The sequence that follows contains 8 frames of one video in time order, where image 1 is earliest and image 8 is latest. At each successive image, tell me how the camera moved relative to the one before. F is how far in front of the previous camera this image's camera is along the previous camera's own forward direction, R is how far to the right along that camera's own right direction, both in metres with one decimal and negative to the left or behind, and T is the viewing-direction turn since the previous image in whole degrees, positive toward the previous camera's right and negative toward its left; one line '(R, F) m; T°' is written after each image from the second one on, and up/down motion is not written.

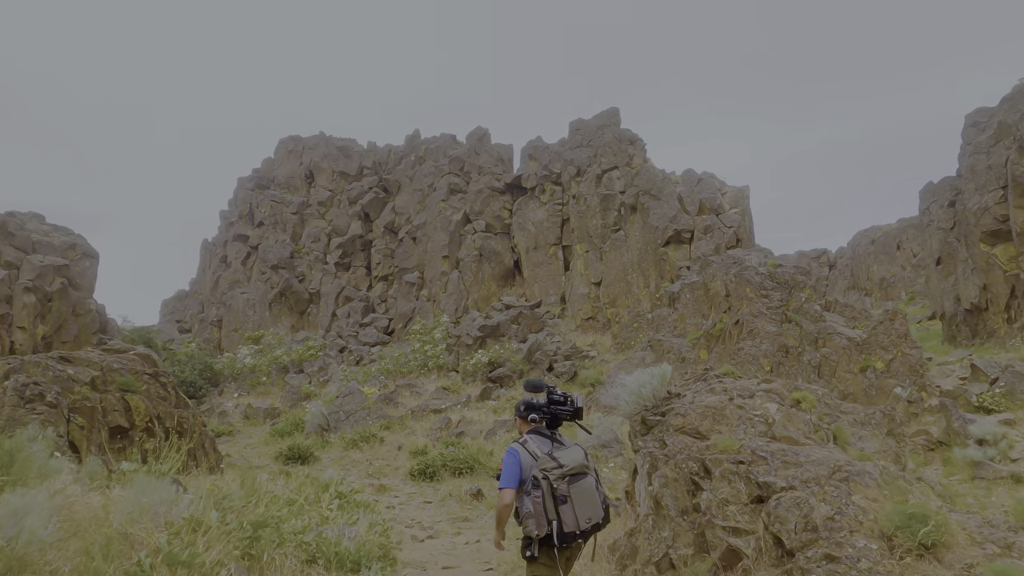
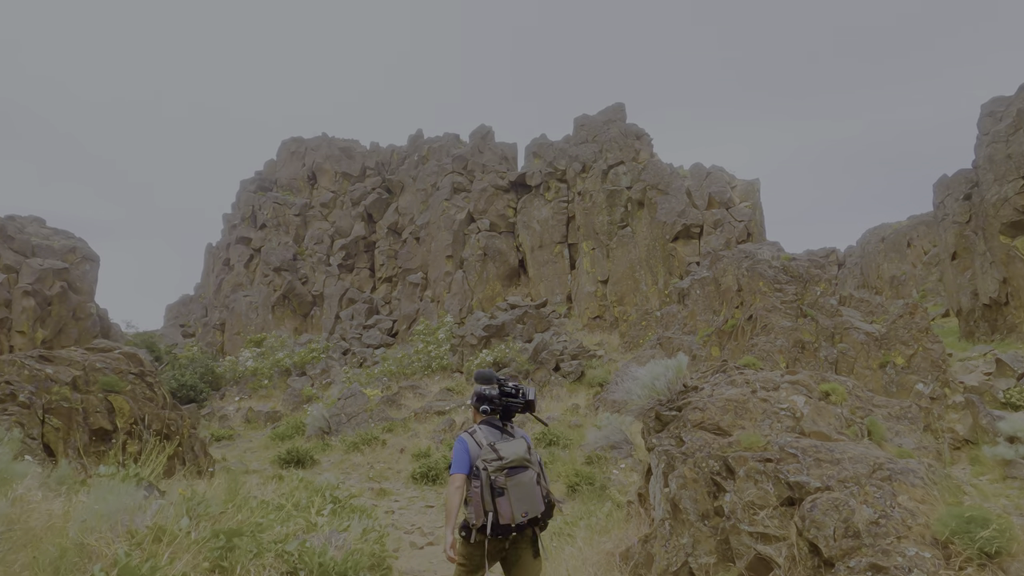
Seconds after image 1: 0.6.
(0.0, +0.4) m; -1°
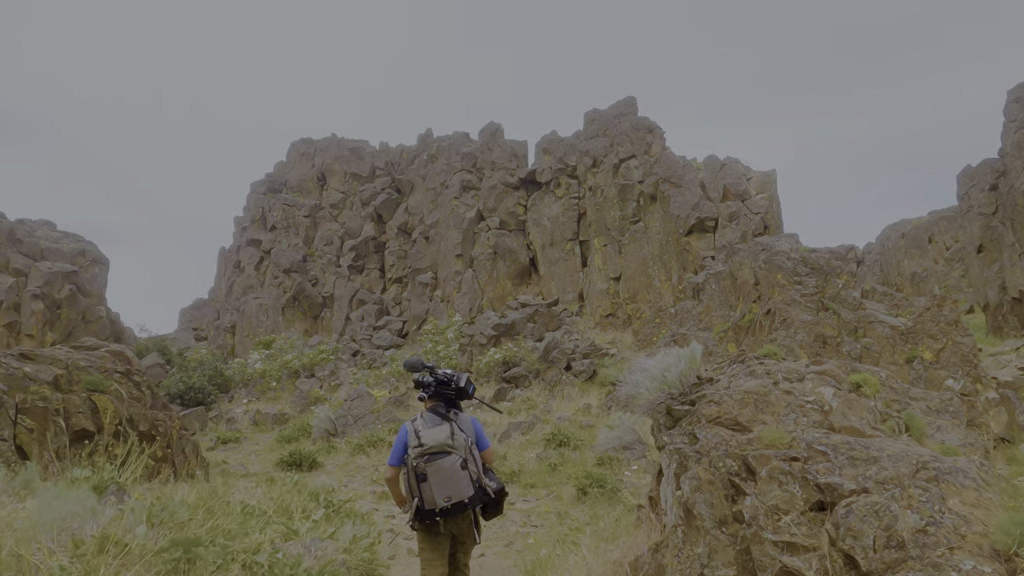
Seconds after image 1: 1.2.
(+0.1, +0.4) m; -1°
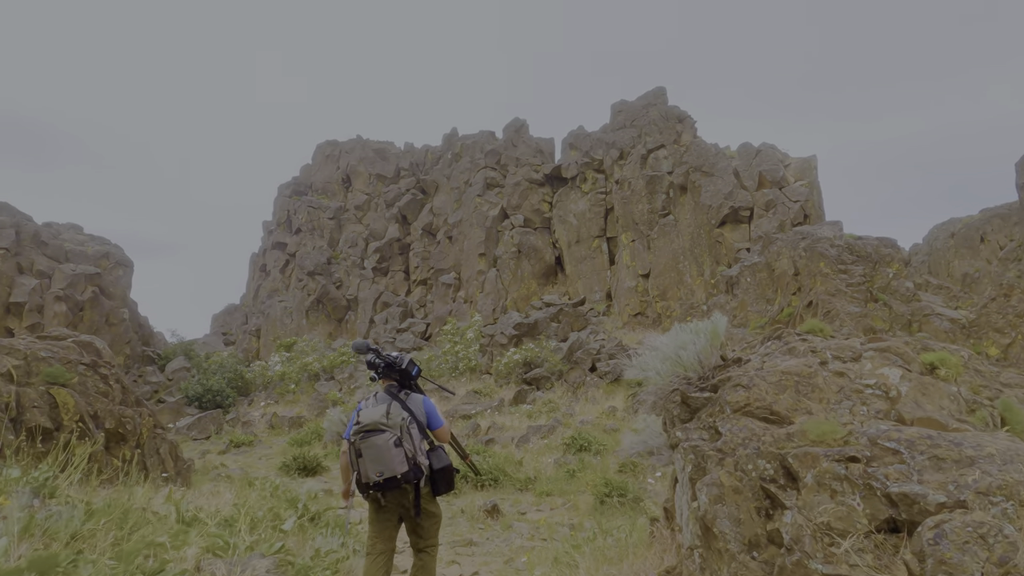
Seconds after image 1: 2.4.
(+0.3, +0.8) m; -3°
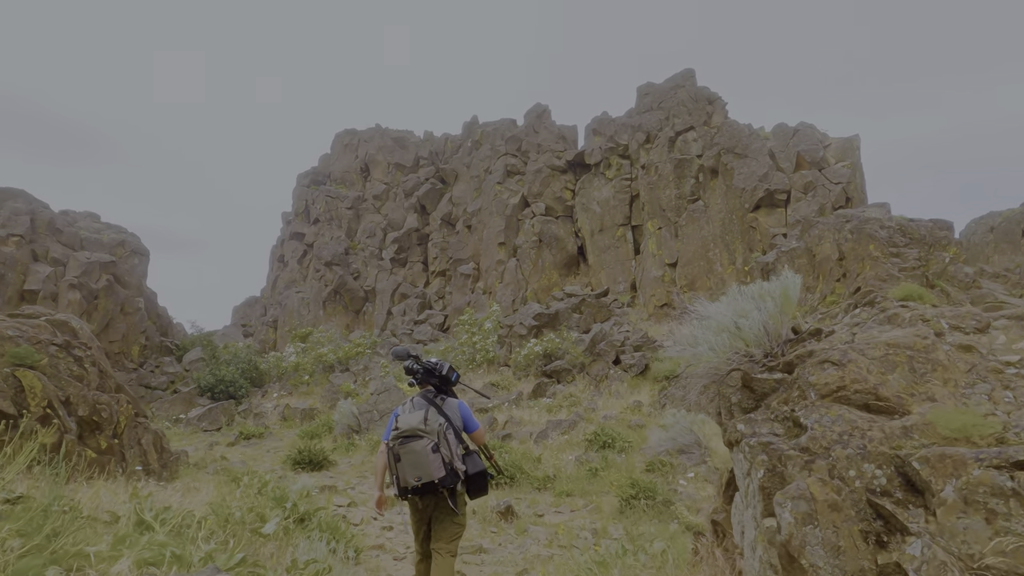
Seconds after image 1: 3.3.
(0.0, +0.7) m; -2°
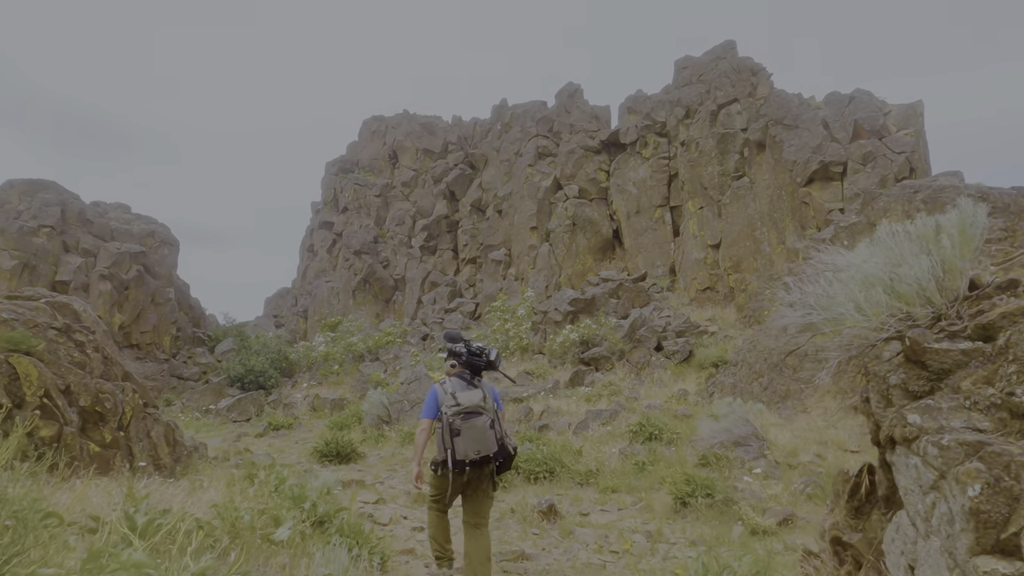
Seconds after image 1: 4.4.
(-0.1, +0.7) m; -3°
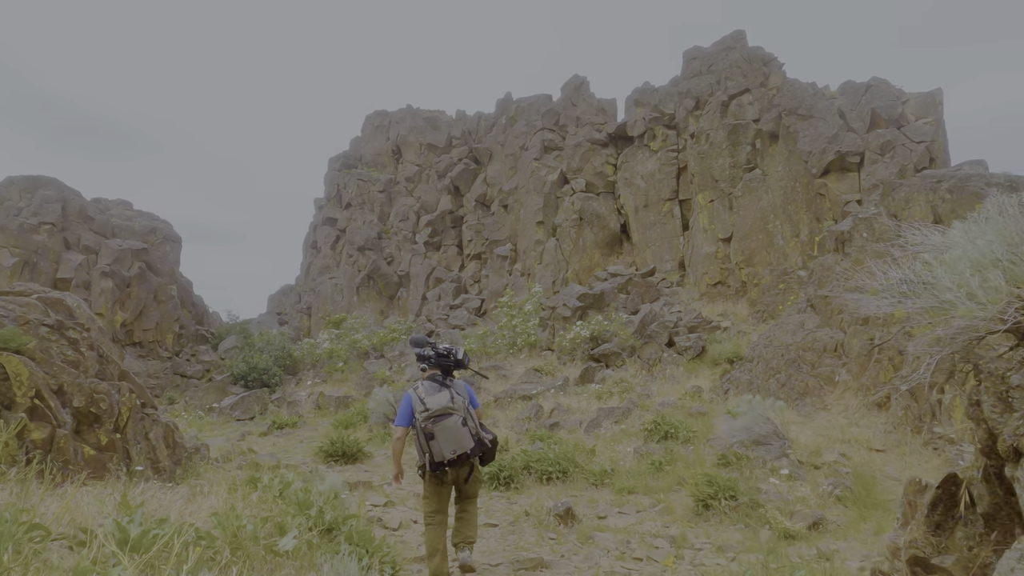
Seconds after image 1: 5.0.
(-0.1, +0.3) m; 0°
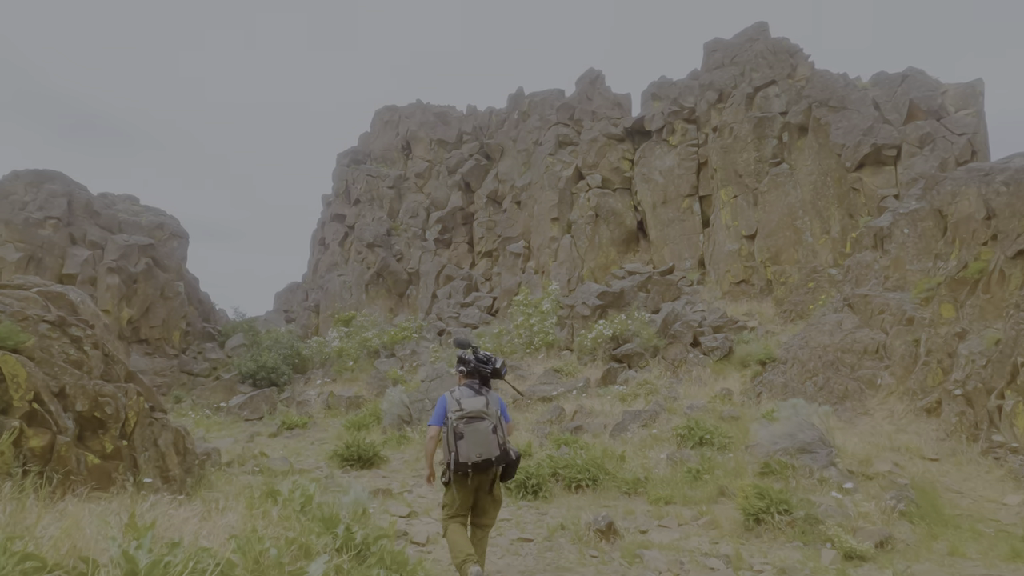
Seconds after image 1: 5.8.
(-0.3, +0.5) m; 0°
